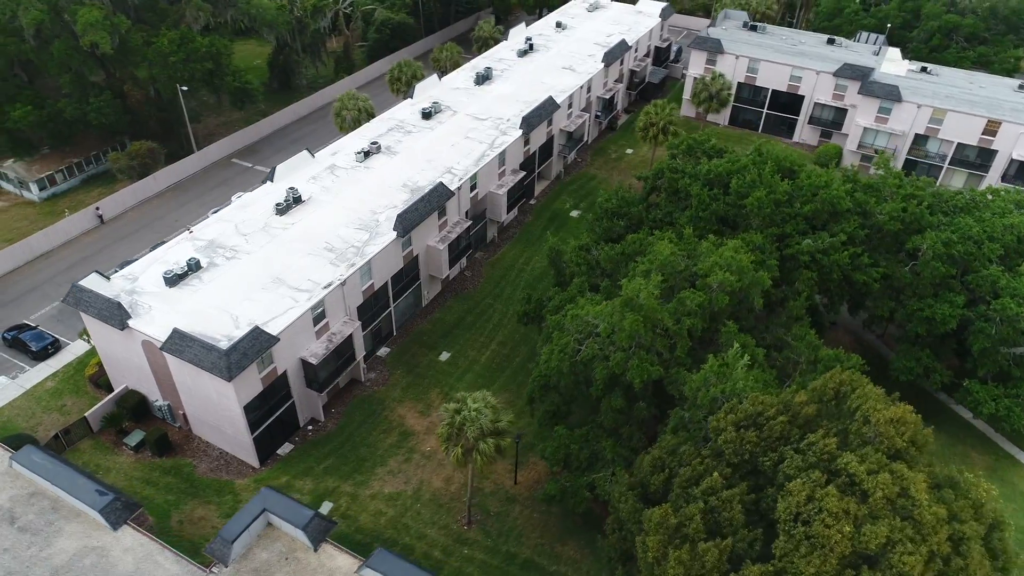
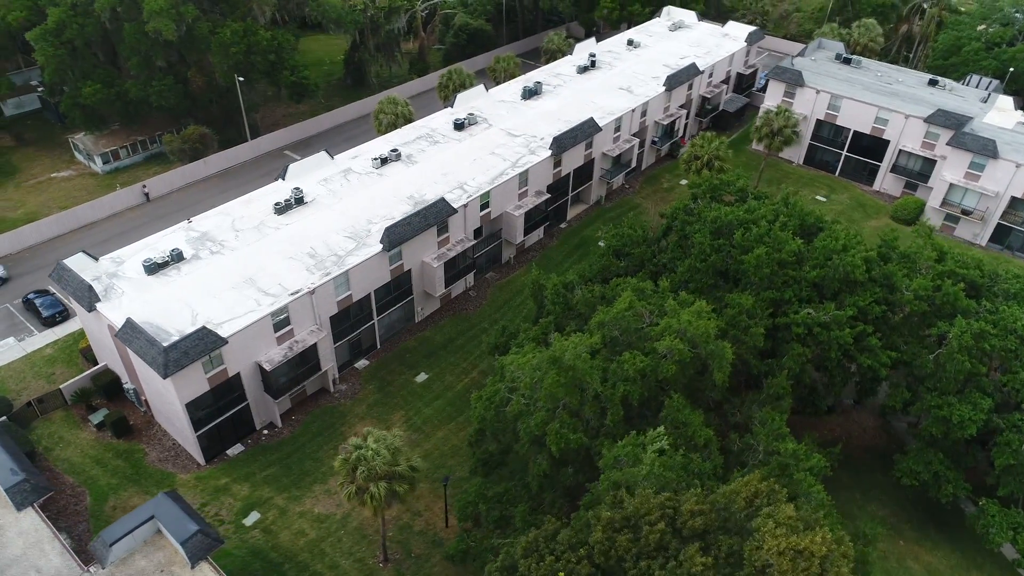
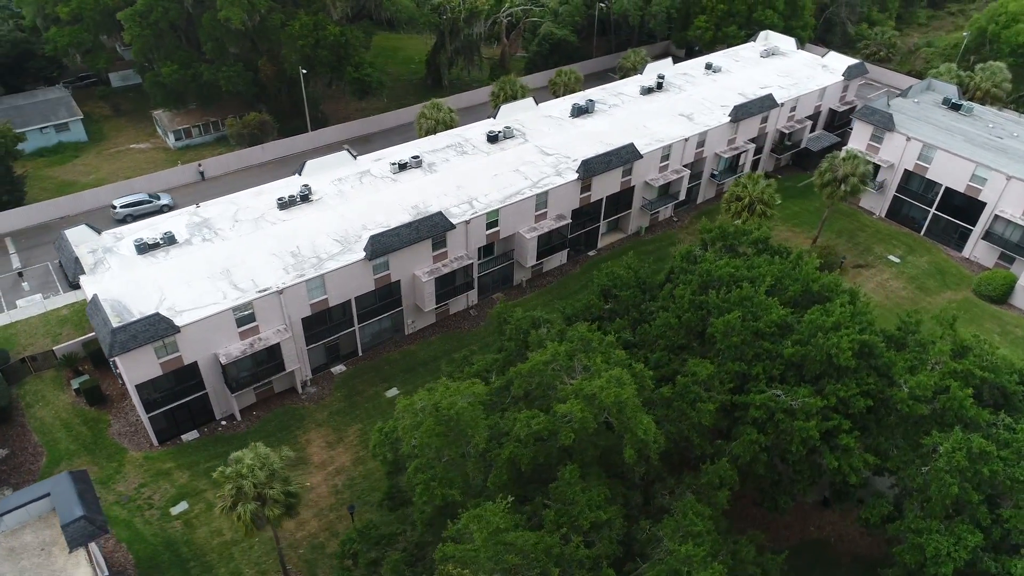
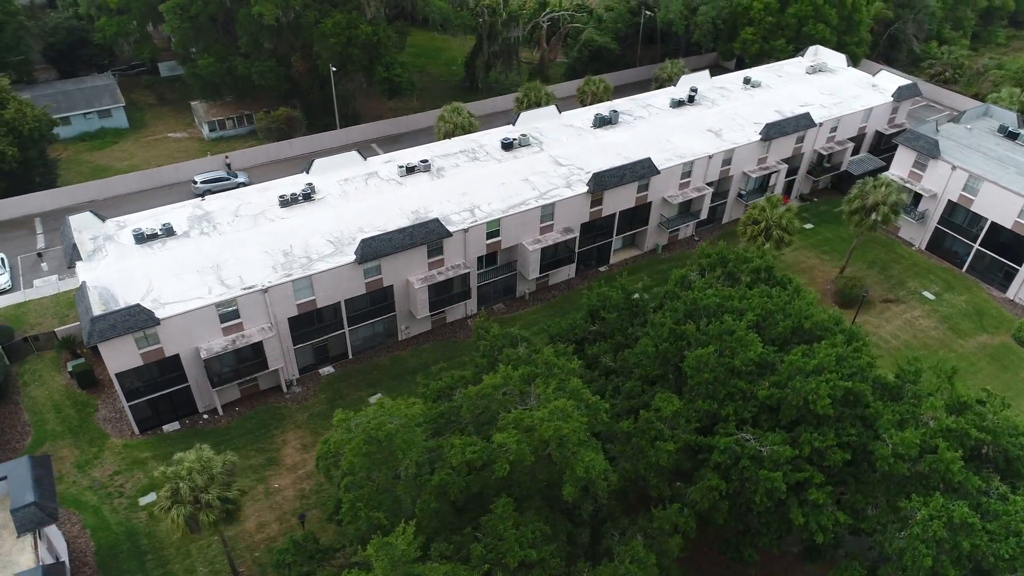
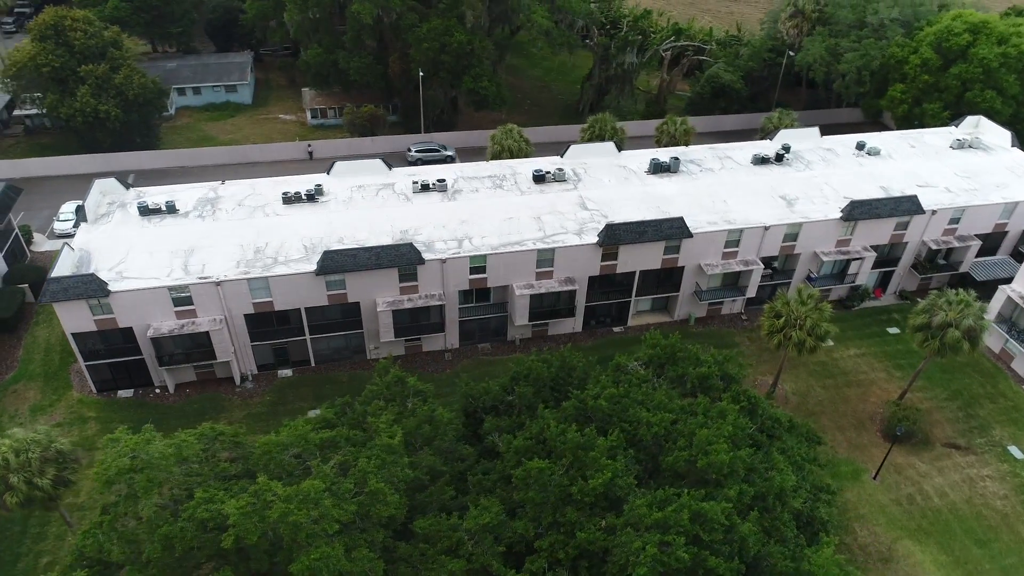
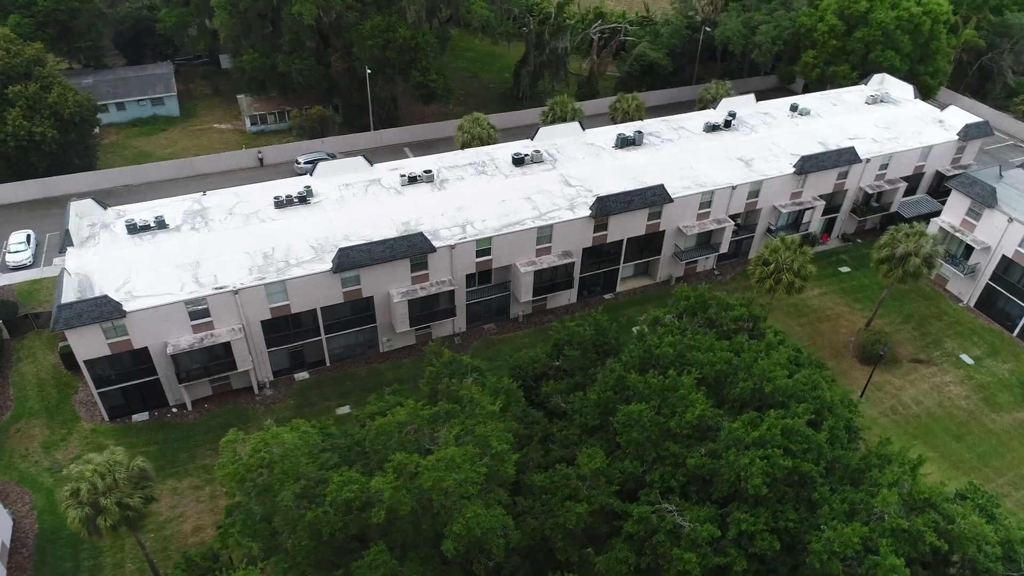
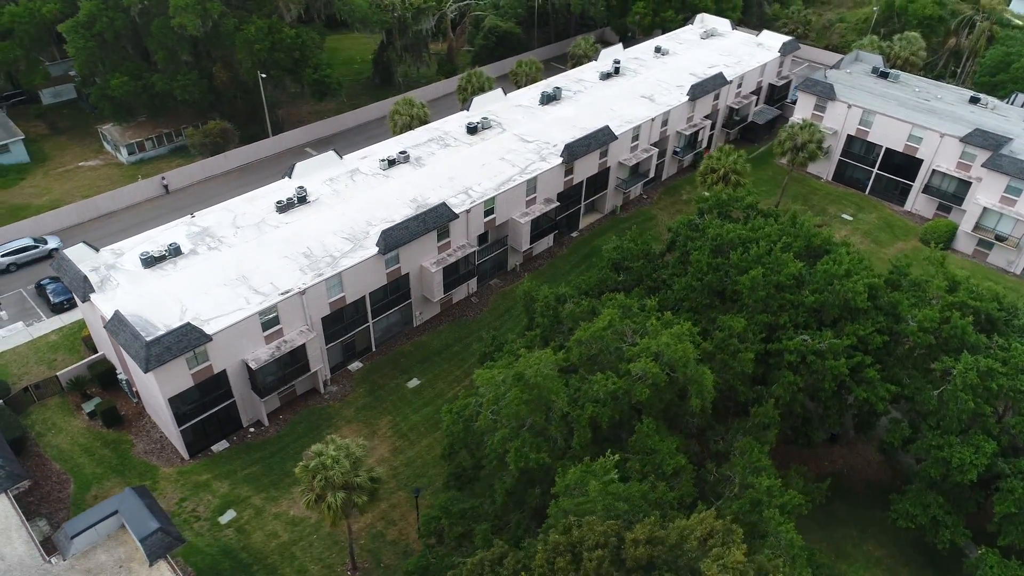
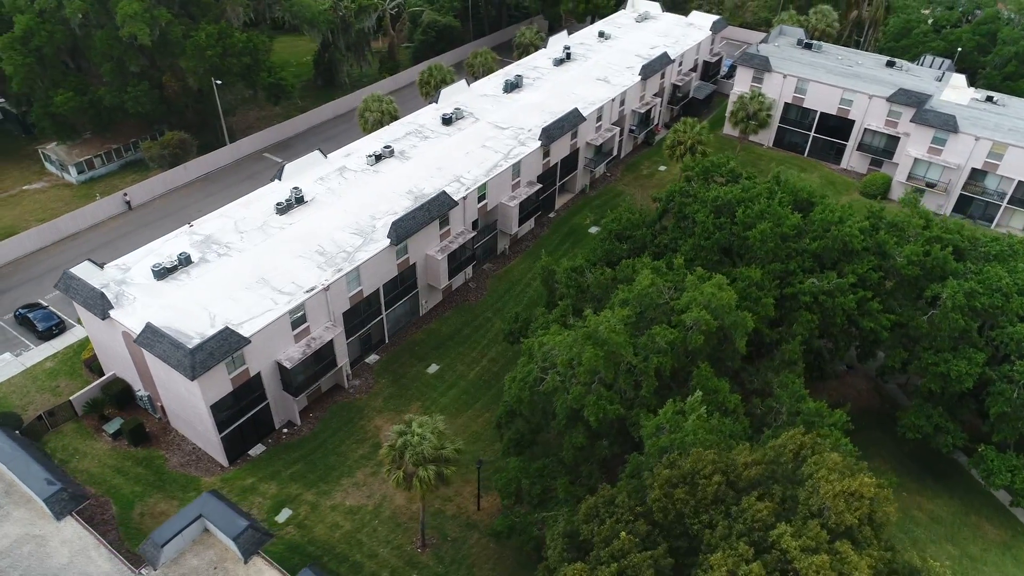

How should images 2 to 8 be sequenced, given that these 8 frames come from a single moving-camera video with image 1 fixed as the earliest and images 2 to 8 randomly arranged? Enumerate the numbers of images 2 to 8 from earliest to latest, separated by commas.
8, 2, 7, 3, 4, 6, 5
